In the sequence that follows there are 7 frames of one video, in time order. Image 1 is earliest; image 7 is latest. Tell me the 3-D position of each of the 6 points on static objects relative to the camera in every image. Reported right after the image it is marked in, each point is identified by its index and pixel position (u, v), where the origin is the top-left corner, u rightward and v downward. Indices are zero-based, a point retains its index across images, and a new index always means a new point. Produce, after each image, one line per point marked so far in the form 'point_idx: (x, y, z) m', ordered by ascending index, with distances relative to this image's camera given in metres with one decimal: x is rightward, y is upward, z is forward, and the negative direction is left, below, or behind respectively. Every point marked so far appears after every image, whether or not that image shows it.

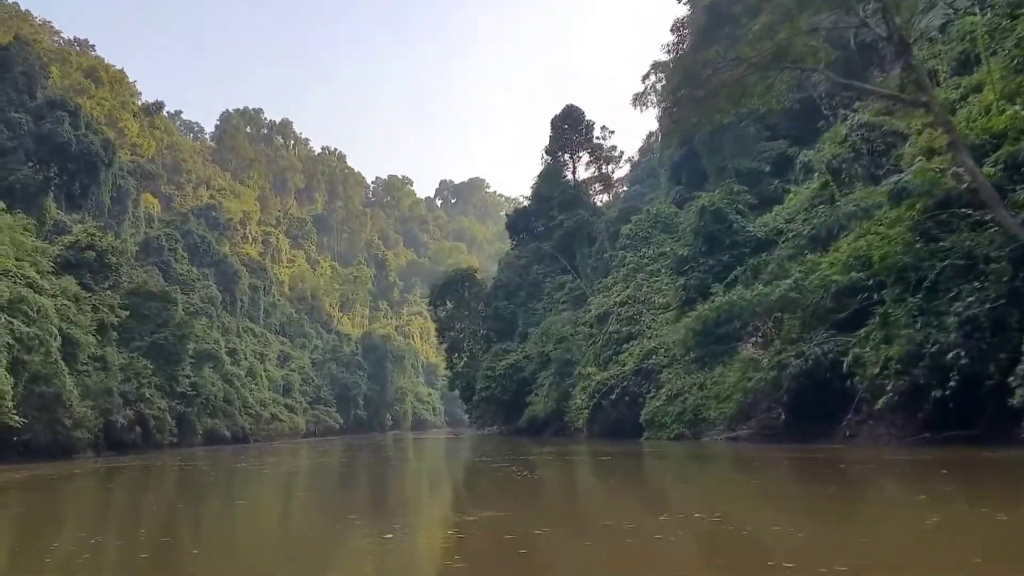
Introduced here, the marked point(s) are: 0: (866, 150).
0: (+7.6, +3.0, +17.4) m
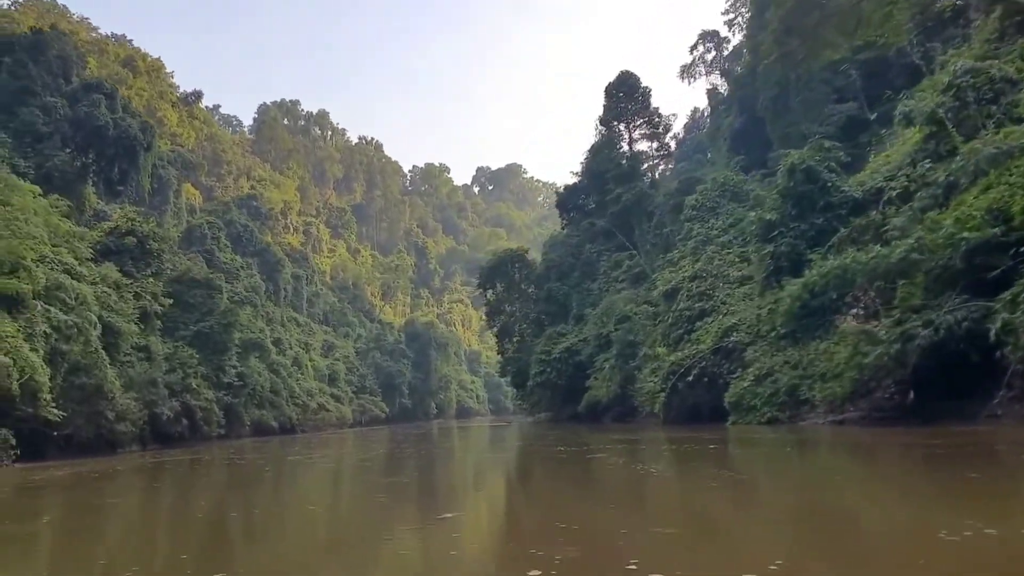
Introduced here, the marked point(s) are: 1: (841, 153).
0: (+8.9, +3.7, +15.4) m
1: (+7.2, +3.0, +17.7) m
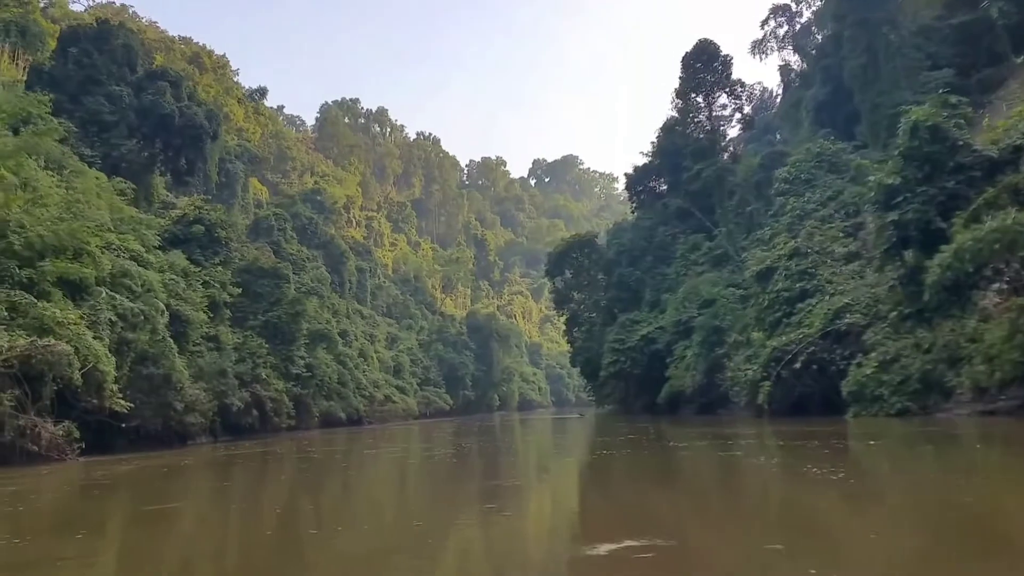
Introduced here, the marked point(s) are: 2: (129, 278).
0: (+10.4, +4.2, +13.3) m
1: (+8.9, +3.5, +15.8) m
2: (-9.4, +0.2, +19.8) m
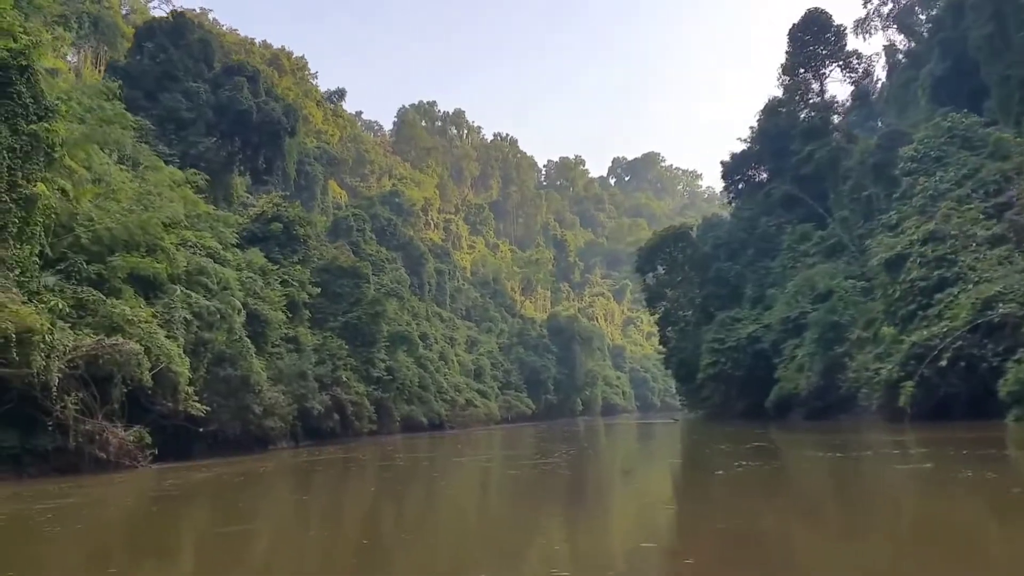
0: (+11.9, +4.6, +10.6) m
1: (+10.6, +3.8, +13.1) m
2: (-7.2, +0.3, +18.8) m
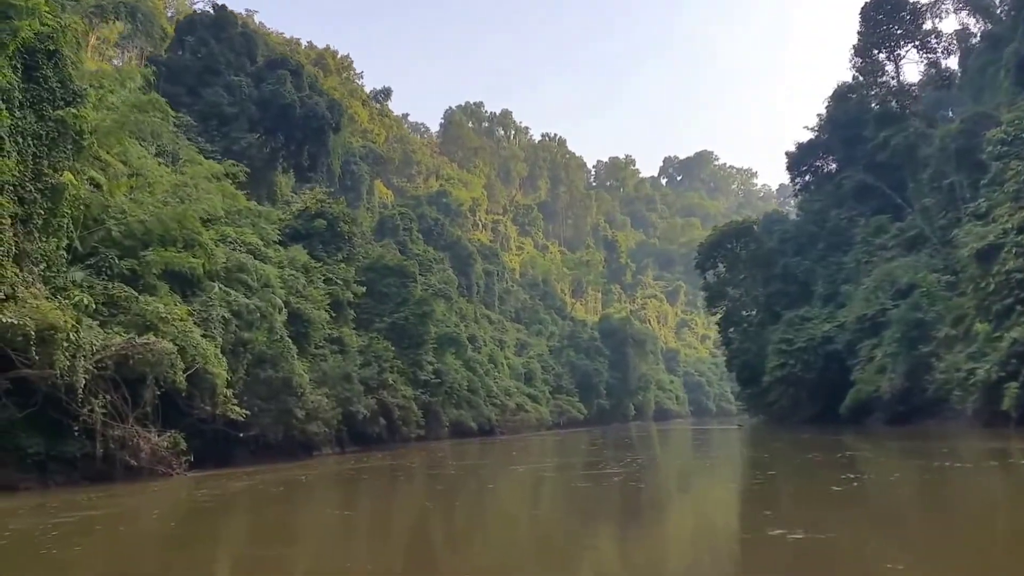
0: (+12.6, +4.8, +8.5) m
1: (+11.5, +4.0, +11.1) m
2: (-5.9, +0.4, +17.8) m
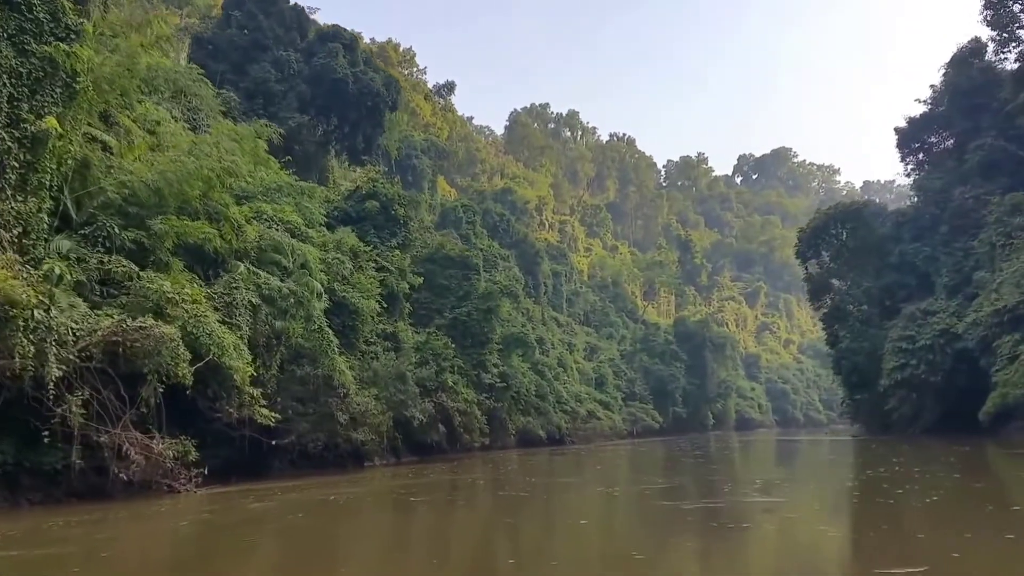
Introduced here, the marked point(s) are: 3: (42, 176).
0: (+13.3, +5.3, +4.5) m
1: (+12.4, +4.5, +7.2) m
2: (-4.4, +0.7, +15.3) m
3: (-6.3, +1.5, +10.8) m
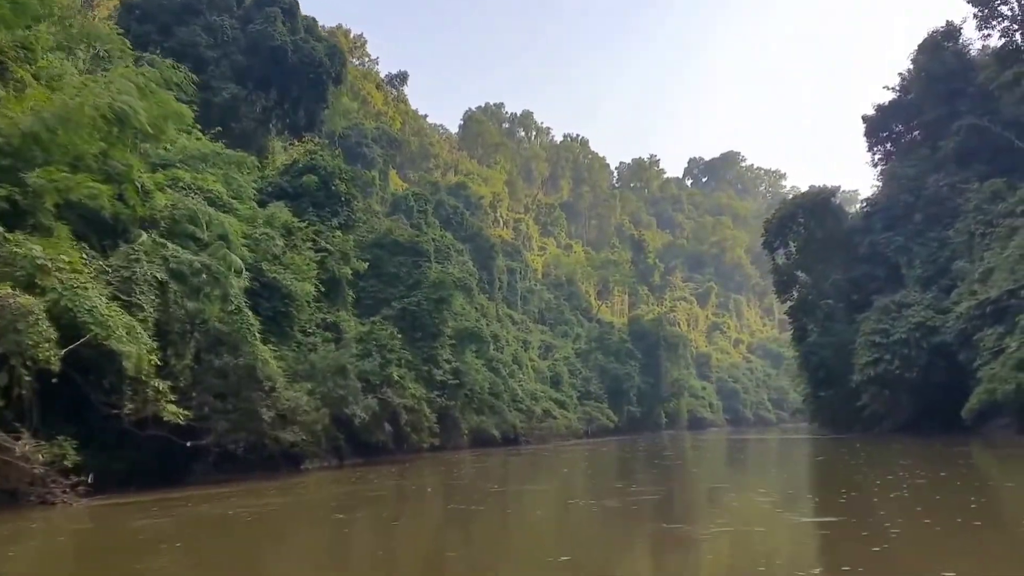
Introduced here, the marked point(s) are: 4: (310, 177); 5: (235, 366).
0: (+13.2, +5.5, +3.4) m
1: (+12.1, +4.7, +6.1) m
2: (-5.2, +1.1, +13.1) m
3: (-6.8, +1.9, +8.5) m
4: (-4.9, +2.7, +19.6) m
5: (-4.6, -1.3, +13.4) m
